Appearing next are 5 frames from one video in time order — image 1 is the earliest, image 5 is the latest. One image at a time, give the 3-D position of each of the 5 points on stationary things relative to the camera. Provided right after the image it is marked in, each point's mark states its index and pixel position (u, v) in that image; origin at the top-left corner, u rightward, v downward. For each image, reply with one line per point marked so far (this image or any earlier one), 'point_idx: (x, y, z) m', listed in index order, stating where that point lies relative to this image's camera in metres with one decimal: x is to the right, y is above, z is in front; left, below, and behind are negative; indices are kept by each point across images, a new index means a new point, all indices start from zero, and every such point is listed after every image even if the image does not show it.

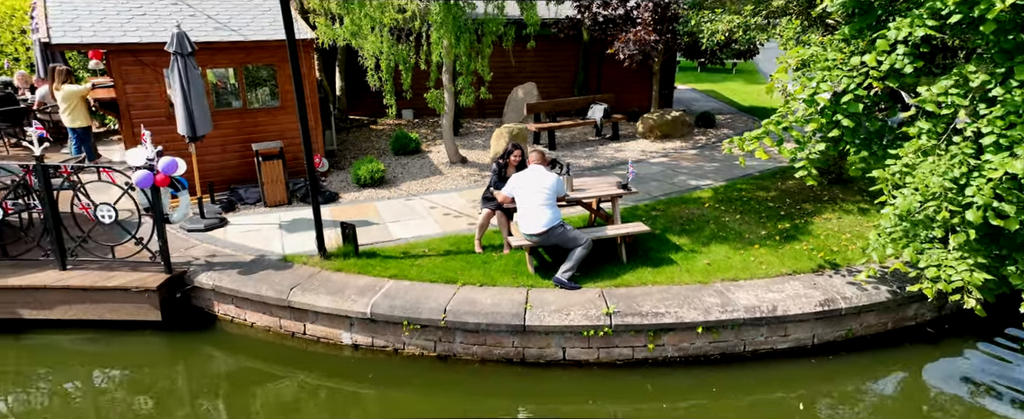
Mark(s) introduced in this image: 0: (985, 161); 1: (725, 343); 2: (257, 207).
0: (+3.2, +0.3, +4.3) m
1: (+1.9, -1.2, +5.5) m
2: (-3.1, 0.0, +7.7) m
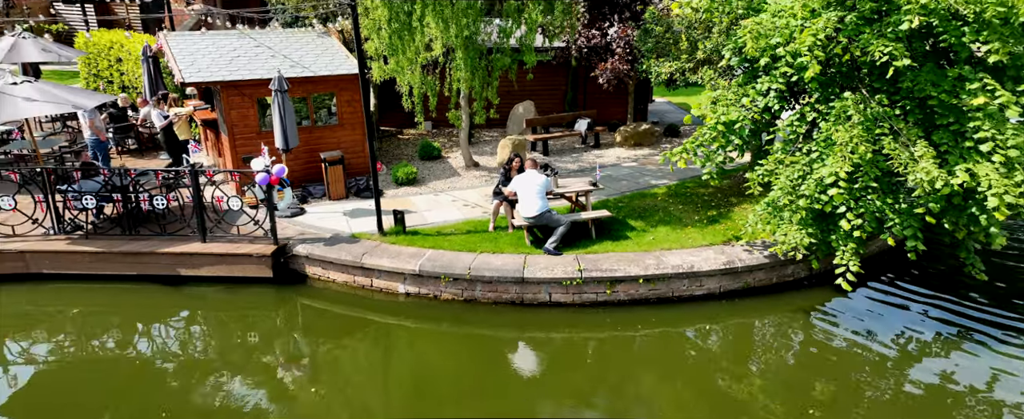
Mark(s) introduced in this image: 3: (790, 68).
0: (+3.3, +0.4, +6.9) m
1: (+1.9, -1.0, +8.1) m
2: (-3.1, +0.2, +10.3) m
3: (+3.0, +1.6, +6.9) m
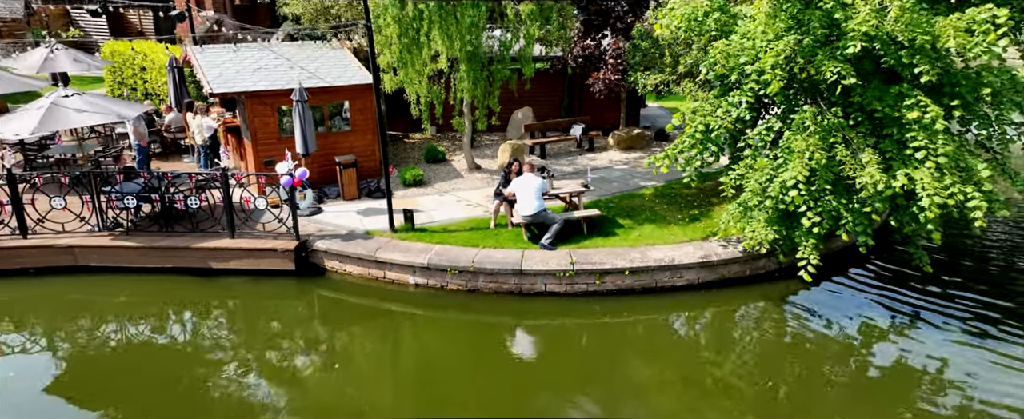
0: (+3.3, +0.5, +7.9) m
1: (+1.9, -1.0, +9.1) m
2: (-3.1, +0.2, +11.2) m
3: (+3.0, +1.6, +7.8) m
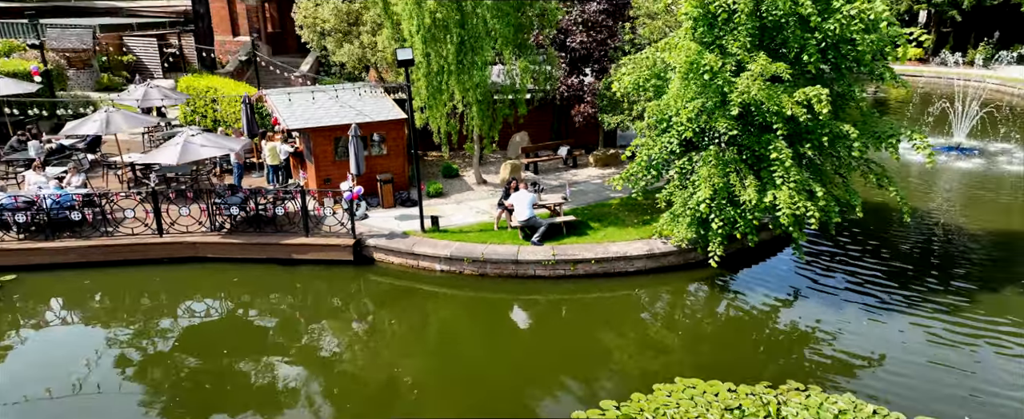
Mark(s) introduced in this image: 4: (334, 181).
0: (+3.2, +0.3, +11.4) m
1: (+1.9, -1.2, +12.6) m
2: (-3.1, 0.0, +14.8) m
3: (+3.0, +1.4, +11.4) m
4: (-4.1, +0.7, +14.8) m
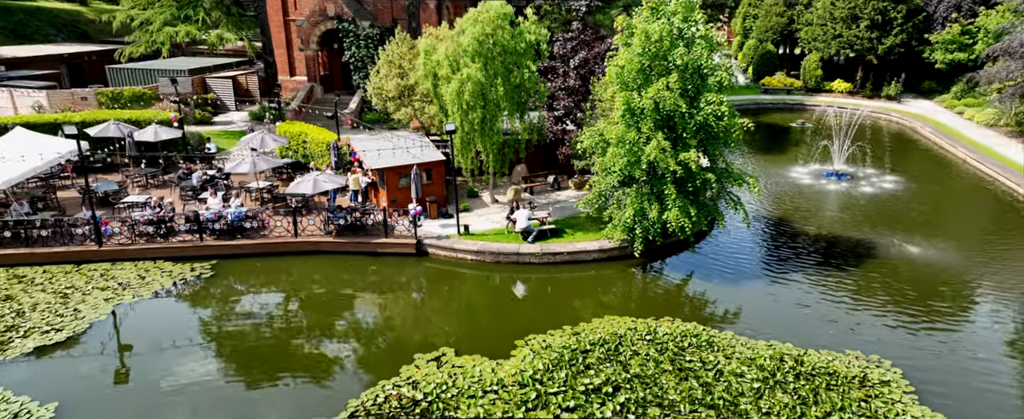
0: (+3.4, -0.1, +18.9) m
1: (+2.0, -1.5, +20.1) m
2: (-3.0, -0.3, +22.3) m
3: (+3.1, +1.1, +18.9) m
4: (-4.0, +0.3, +22.3) m
